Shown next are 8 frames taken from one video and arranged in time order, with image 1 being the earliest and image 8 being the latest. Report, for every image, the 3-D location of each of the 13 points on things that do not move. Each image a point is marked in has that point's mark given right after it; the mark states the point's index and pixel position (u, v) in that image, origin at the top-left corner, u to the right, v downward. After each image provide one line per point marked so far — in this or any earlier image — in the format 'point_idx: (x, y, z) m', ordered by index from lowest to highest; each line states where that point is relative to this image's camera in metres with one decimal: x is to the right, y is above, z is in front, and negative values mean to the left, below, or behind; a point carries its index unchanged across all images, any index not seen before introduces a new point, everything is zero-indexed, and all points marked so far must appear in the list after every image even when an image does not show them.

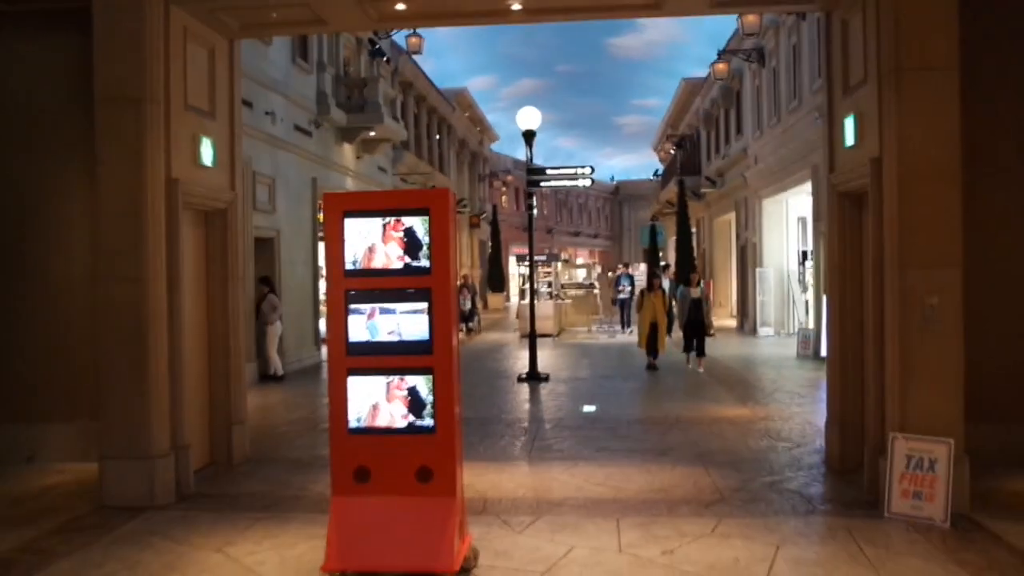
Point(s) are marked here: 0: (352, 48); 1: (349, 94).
0: (-3.8, +5.7, +17.9) m
1: (-3.6, +4.3, +16.8) m
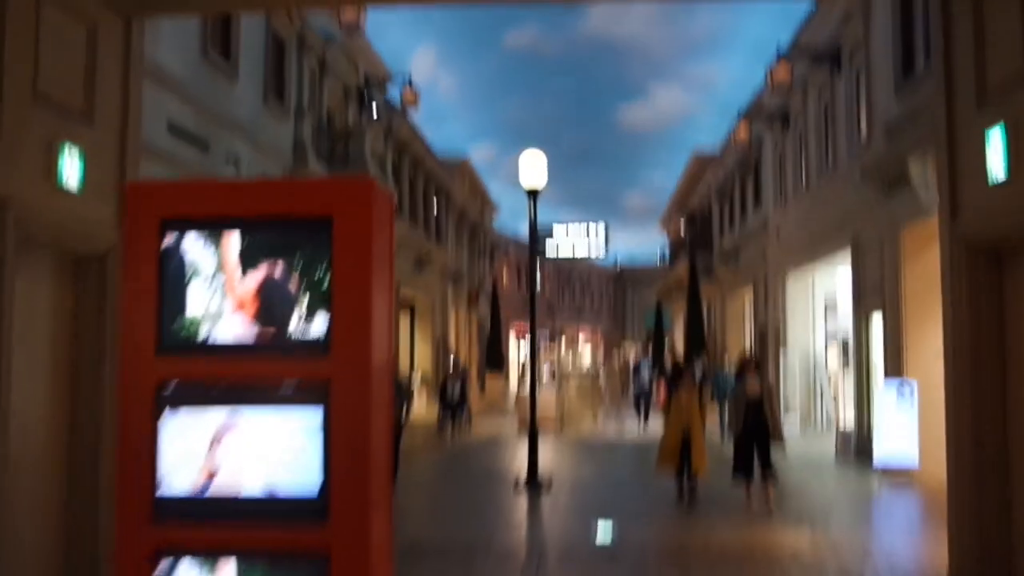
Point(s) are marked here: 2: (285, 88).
0: (-3.8, +4.0, +16.5) m
1: (-3.6, +2.7, +15.3) m
2: (-4.1, +3.5, +13.8) m
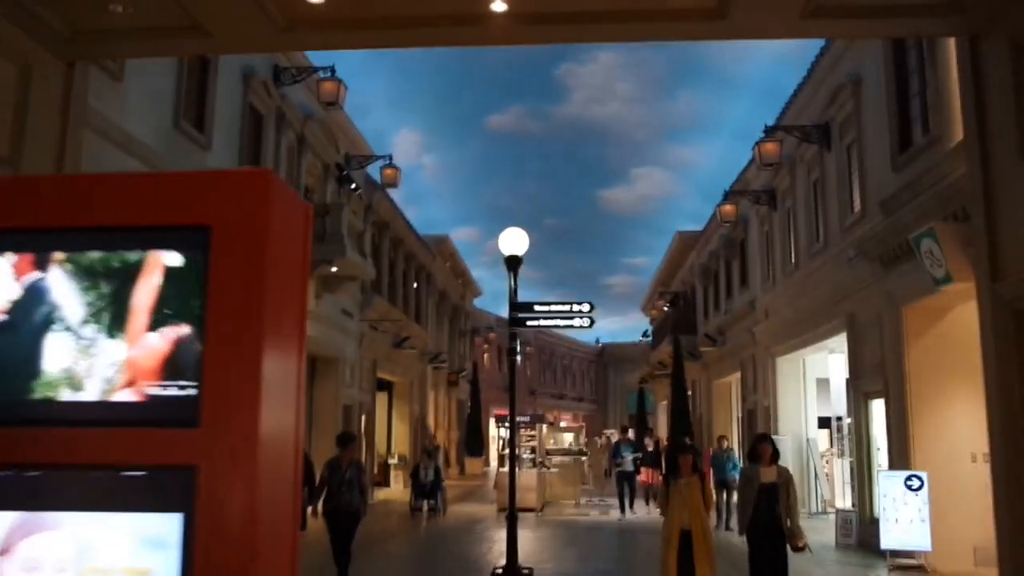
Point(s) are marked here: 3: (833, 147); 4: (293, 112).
0: (-4.1, +2.4, +16.1) m
1: (-3.9, +1.2, +14.8) m
2: (-4.4, +2.2, +13.4) m
3: (+5.4, +2.4, +12.9) m
4: (-4.2, +3.4, +14.6) m
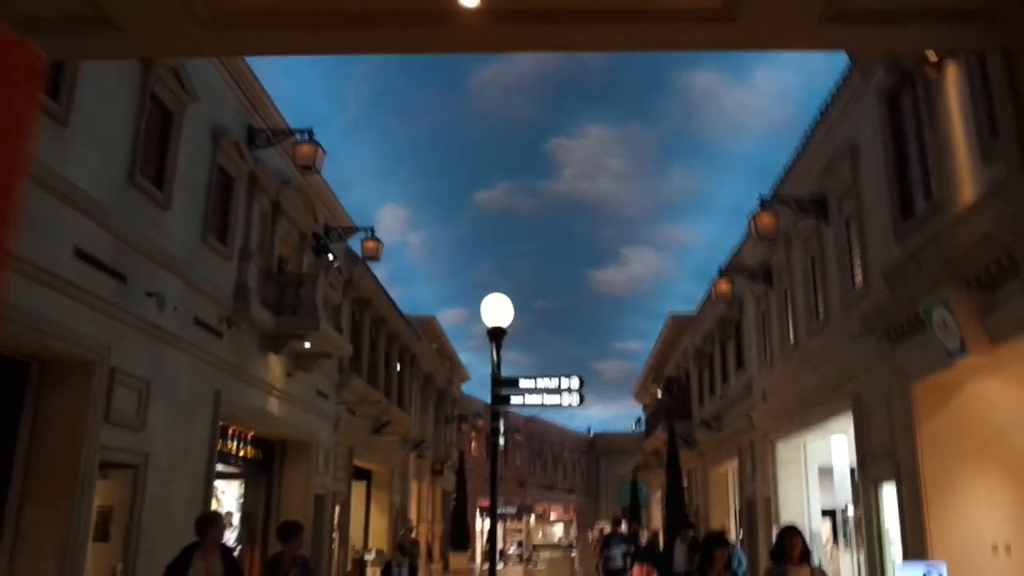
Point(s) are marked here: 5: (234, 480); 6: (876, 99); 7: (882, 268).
0: (-4.4, +0.8, +15.4) m
1: (-4.2, -0.2, +13.9) m
2: (-4.7, +0.9, +12.7) m
3: (+5.1, +1.1, +12.3) m
4: (-4.5, +2.0, +14.1) m
5: (-5.2, -3.8, +14.9) m
6: (+5.1, +2.6, +10.7) m
7: (+5.2, +0.3, +10.7) m
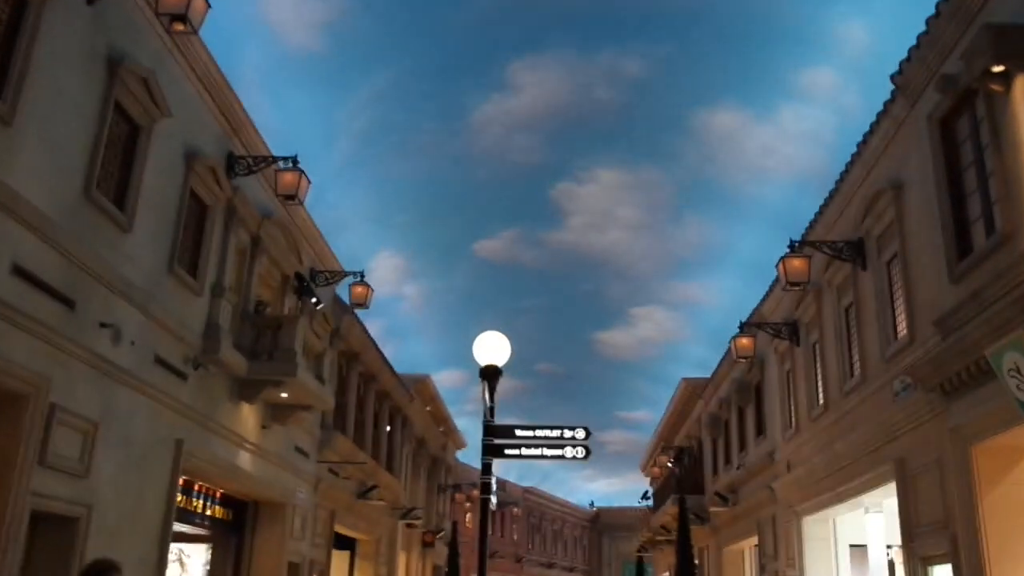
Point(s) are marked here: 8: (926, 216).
0: (-4.4, 0.0, +14.2) m
1: (-4.3, -0.8, +12.6) m
2: (-4.7, +0.4, +11.5) m
3: (+5.1, +0.3, +11.0) m
4: (-4.5, +1.3, +13.0) m
5: (-5.3, -4.5, +13.3) m
6: (+5.2, +2.0, +9.5) m
7: (+5.2, -0.3, +9.3) m
8: (+5.1, +0.9, +9.5) m
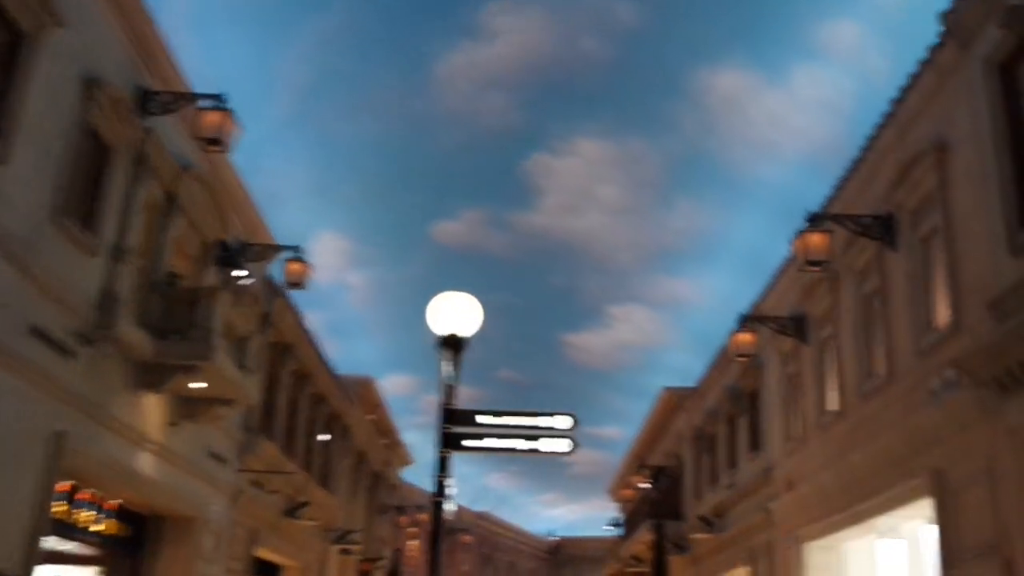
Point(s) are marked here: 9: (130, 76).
0: (-5.0, +0.5, +11.9) m
1: (-4.8, -0.3, +10.3) m
2: (-5.0, +1.0, +9.3) m
3: (+4.8, +0.6, +9.3) m
4: (-4.9, +1.9, +10.7) m
5: (-6.0, -4.0, +10.7) m
6: (+4.9, +2.3, +7.9) m
7: (+4.9, 0.0, +7.6) m
8: (+4.9, +1.2, +7.9) m
9: (-5.2, +3.0, +10.5) m
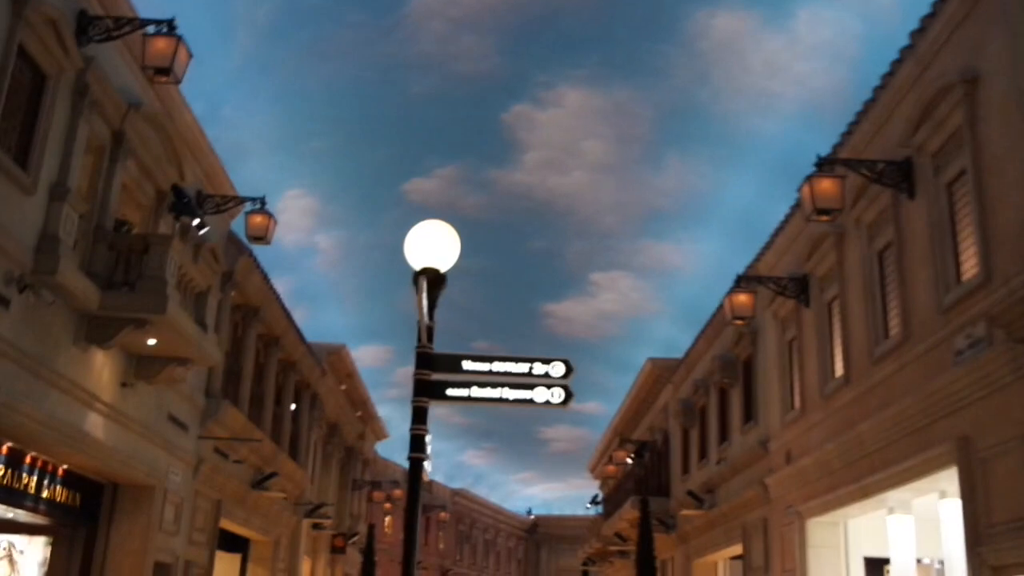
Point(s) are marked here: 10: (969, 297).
0: (-5.2, +1.2, +11.0) m
1: (-5.0, +0.4, +9.4) m
2: (-5.2, +1.7, +8.3) m
3: (+4.6, +1.1, +8.6) m
4: (-5.1, +2.6, +9.8) m
5: (-6.3, -3.2, +9.9) m
6: (+4.8, +2.7, +7.2) m
7: (+4.7, +0.5, +6.9) m
8: (+4.7, +1.7, +7.2) m
9: (-5.3, +3.7, +9.6) m
10: (+4.7, -0.1, +7.7) m
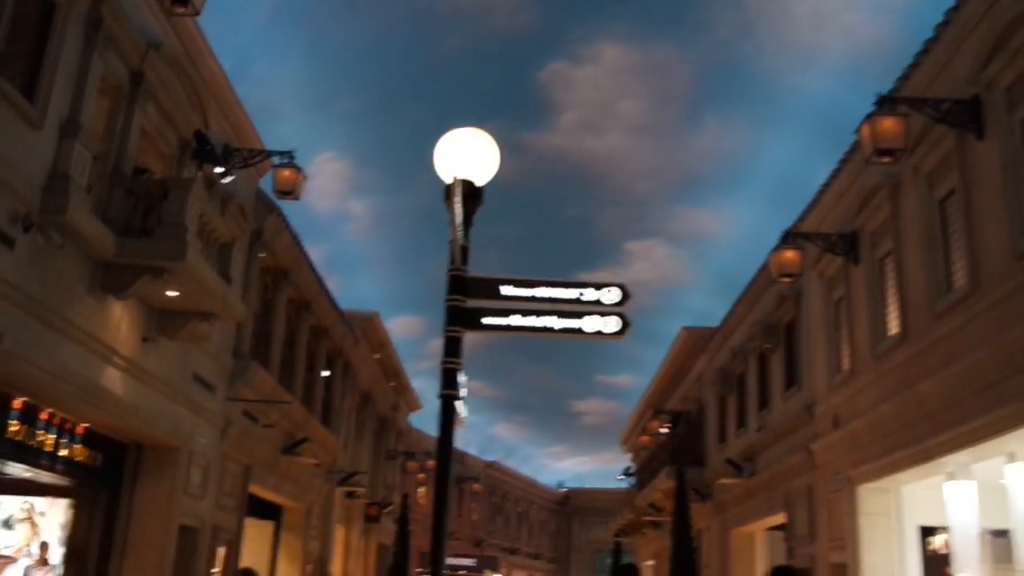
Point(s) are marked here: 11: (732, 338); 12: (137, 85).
0: (-4.8, +1.8, +10.8) m
1: (-4.6, +1.0, +9.2) m
2: (-4.9, +2.2, +8.1) m
3: (+4.9, +1.6, +7.9) m
4: (-4.7, +3.1, +9.5) m
5: (-5.9, -2.7, +9.8) m
6: (+5.1, +3.2, +6.4) m
7: (+5.0, +1.0, +6.2) m
8: (+5.0, +2.2, +6.5) m
9: (-5.0, +4.2, +9.3) m
10: (+5.0, +0.4, +7.0) m
11: (+4.3, -1.0, +14.7) m
12: (-4.8, +2.6, +10.1) m
